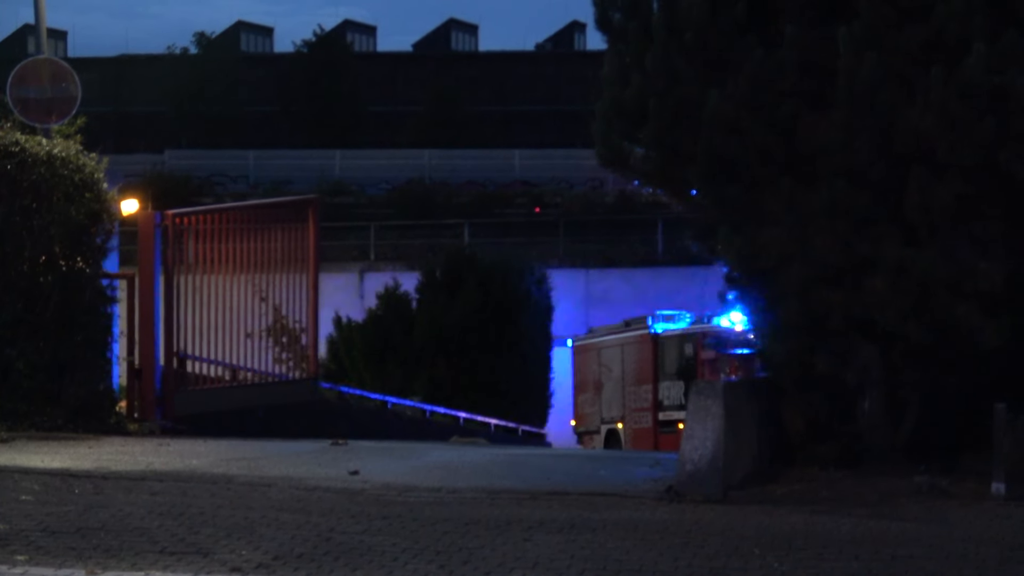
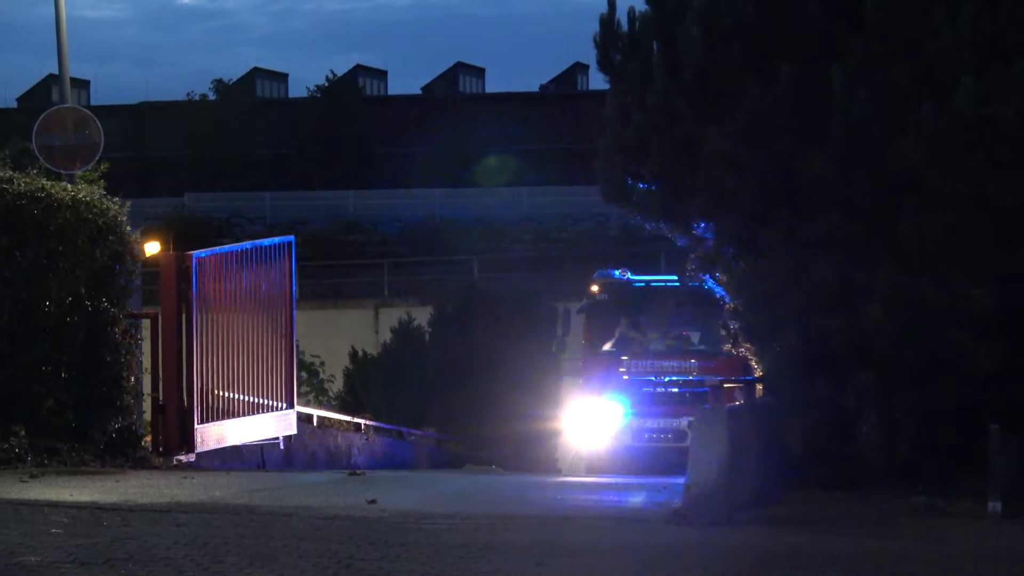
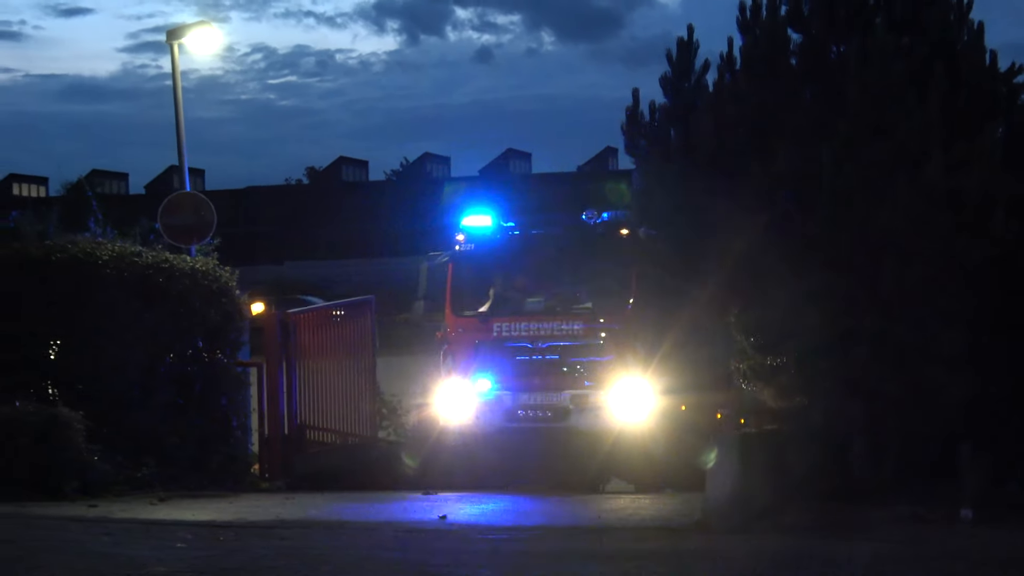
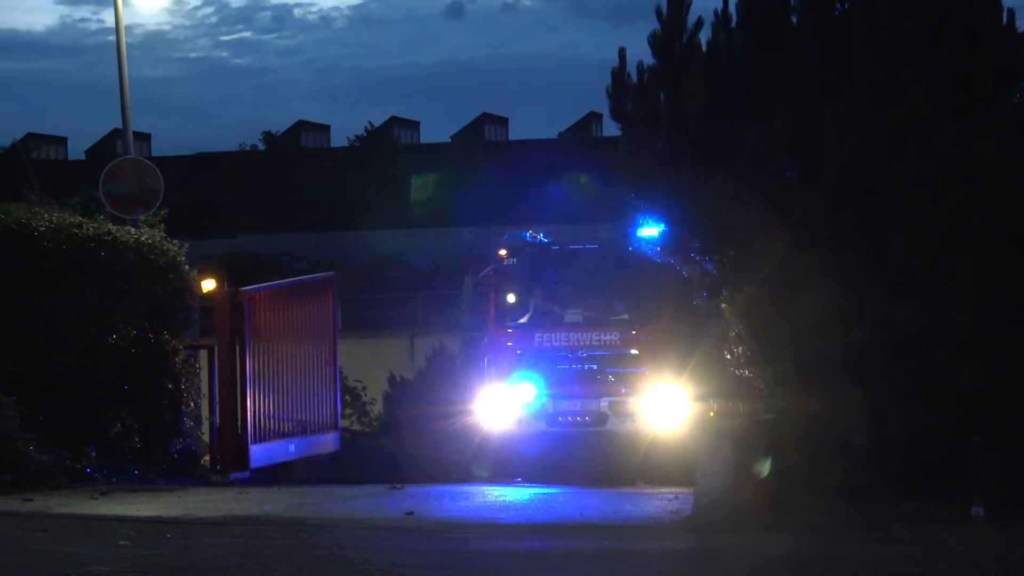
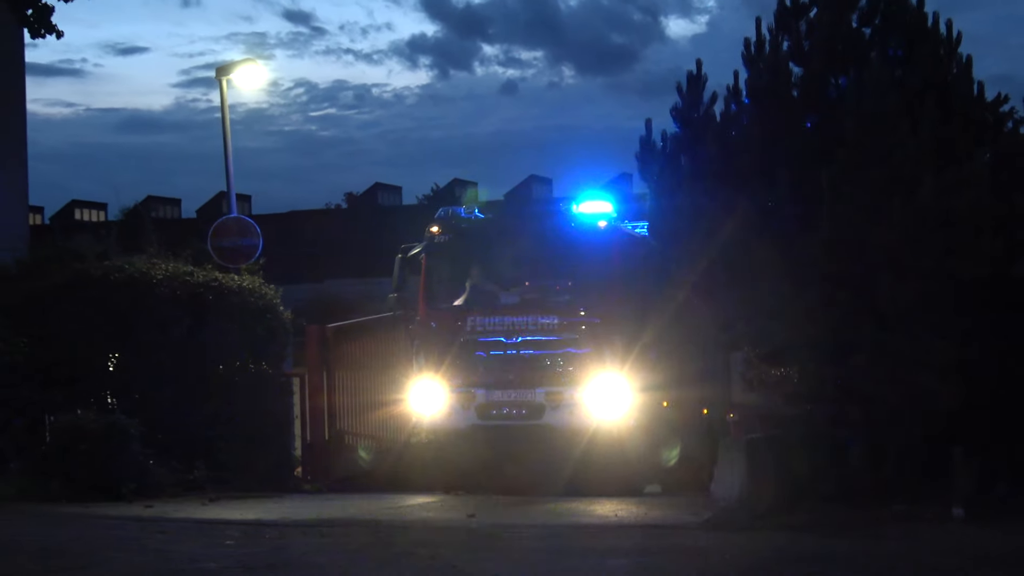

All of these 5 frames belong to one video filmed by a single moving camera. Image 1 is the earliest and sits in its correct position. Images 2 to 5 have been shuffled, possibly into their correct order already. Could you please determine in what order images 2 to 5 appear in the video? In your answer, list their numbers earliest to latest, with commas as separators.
2, 4, 3, 5
